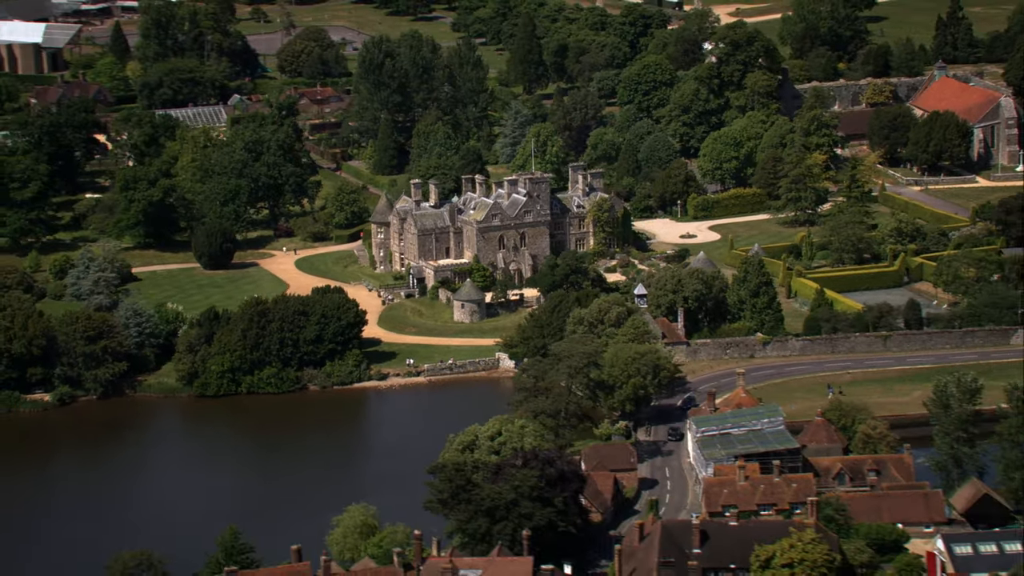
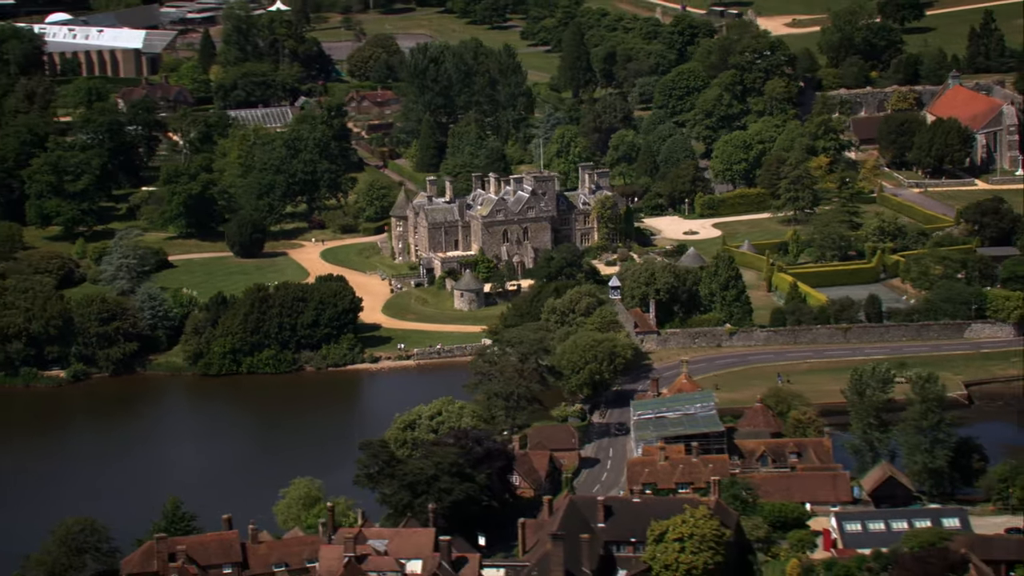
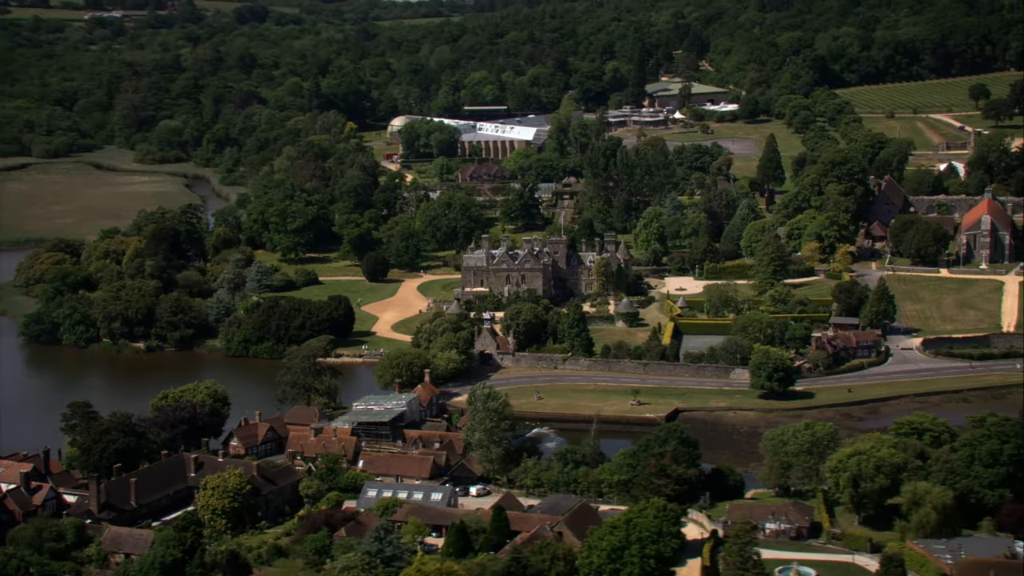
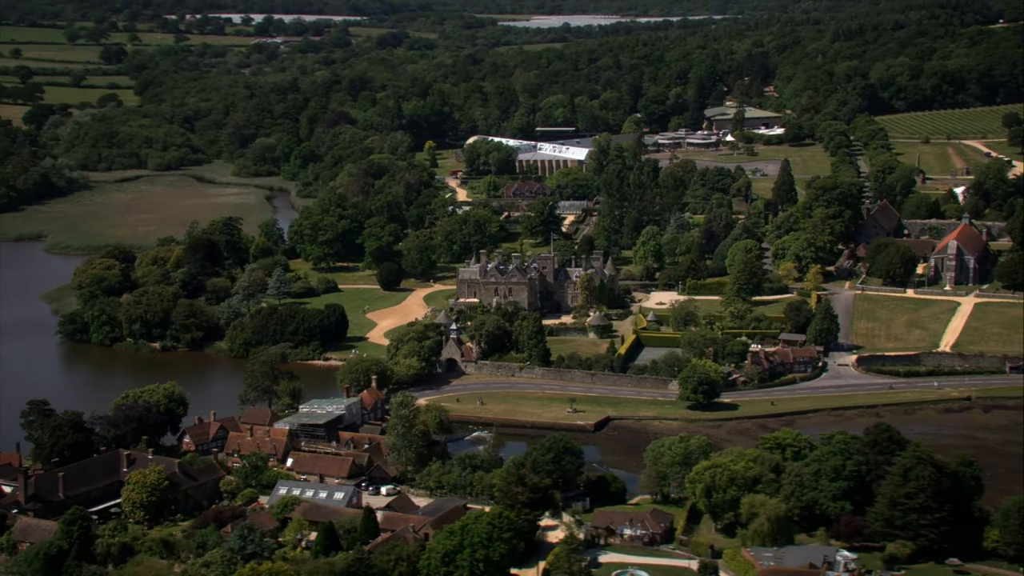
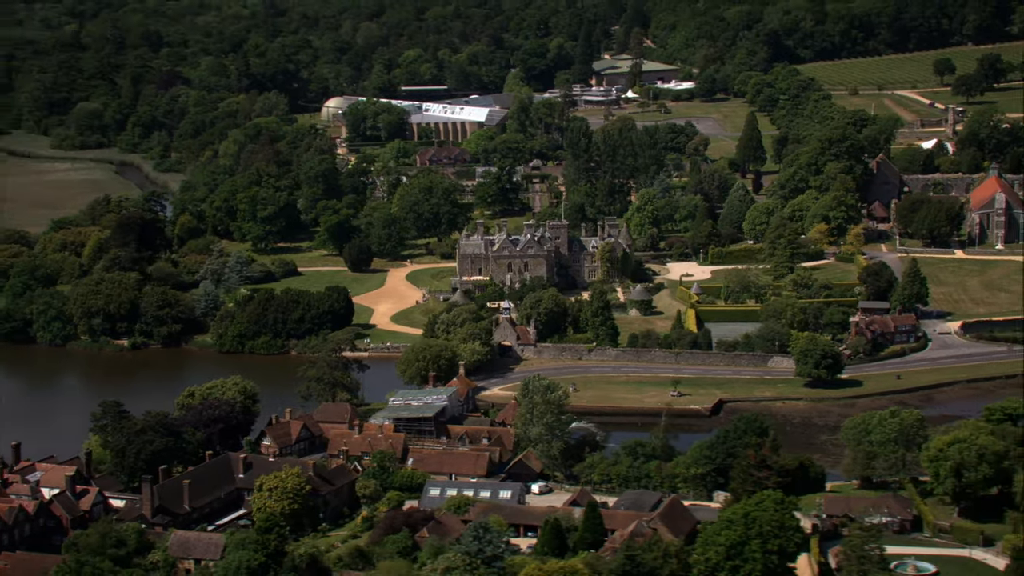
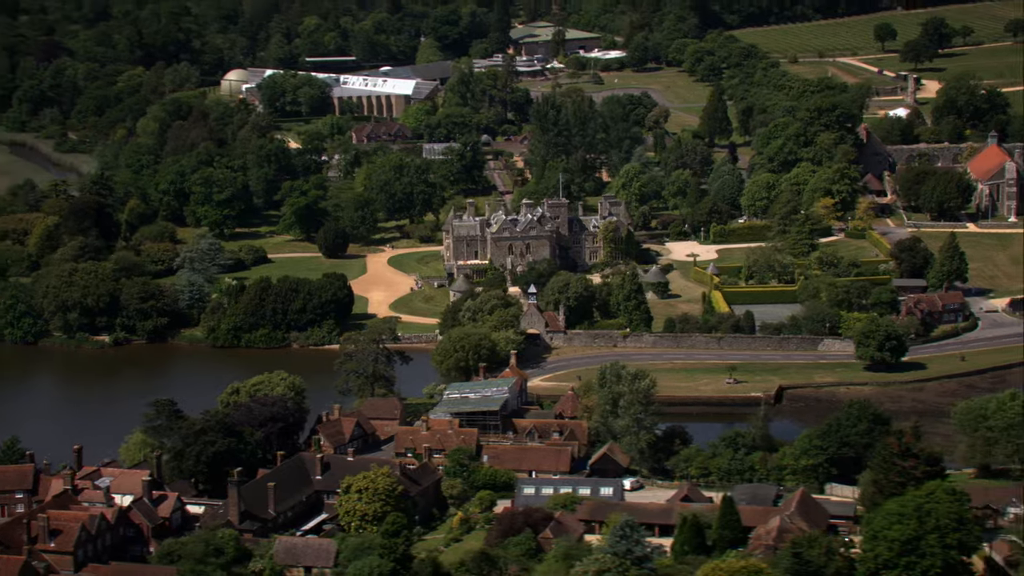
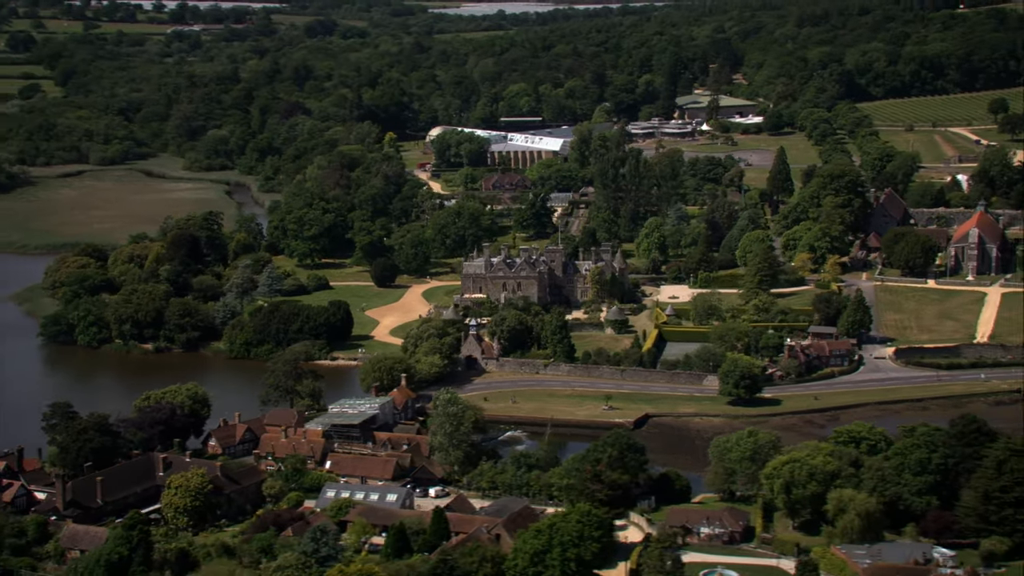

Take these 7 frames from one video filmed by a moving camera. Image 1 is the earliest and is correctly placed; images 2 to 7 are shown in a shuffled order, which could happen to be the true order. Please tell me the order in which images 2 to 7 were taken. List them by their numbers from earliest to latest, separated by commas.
2, 6, 5, 3, 7, 4
